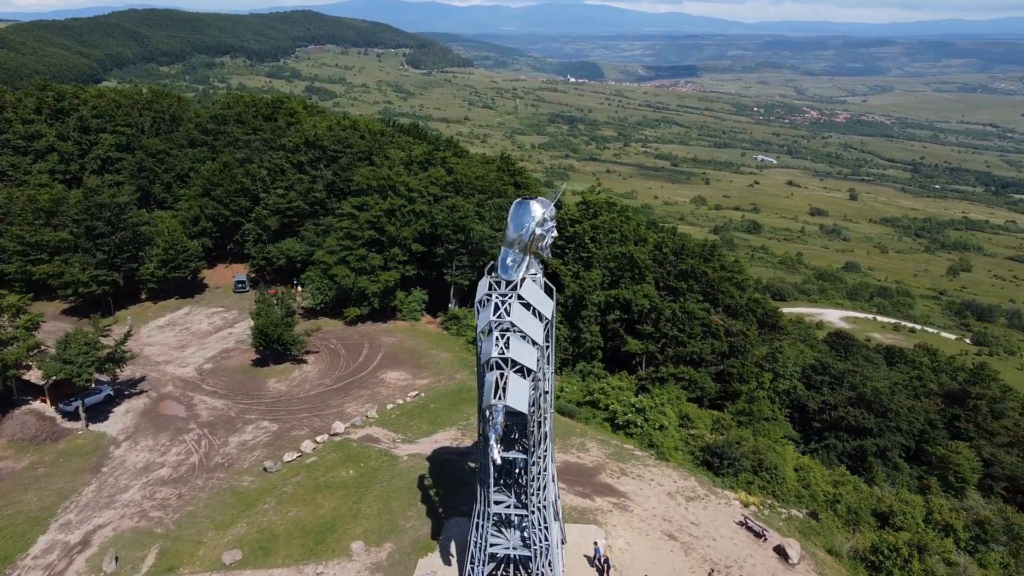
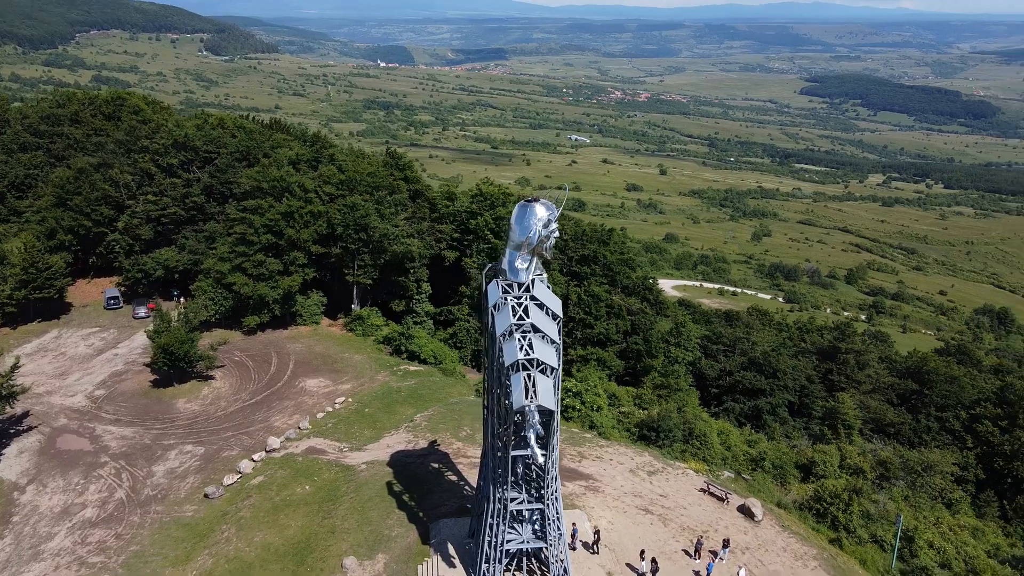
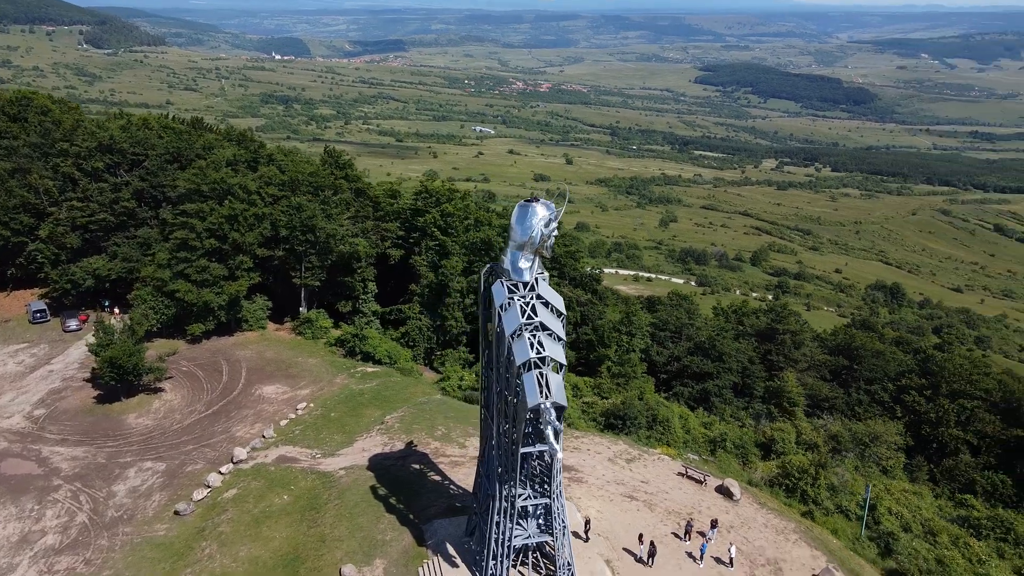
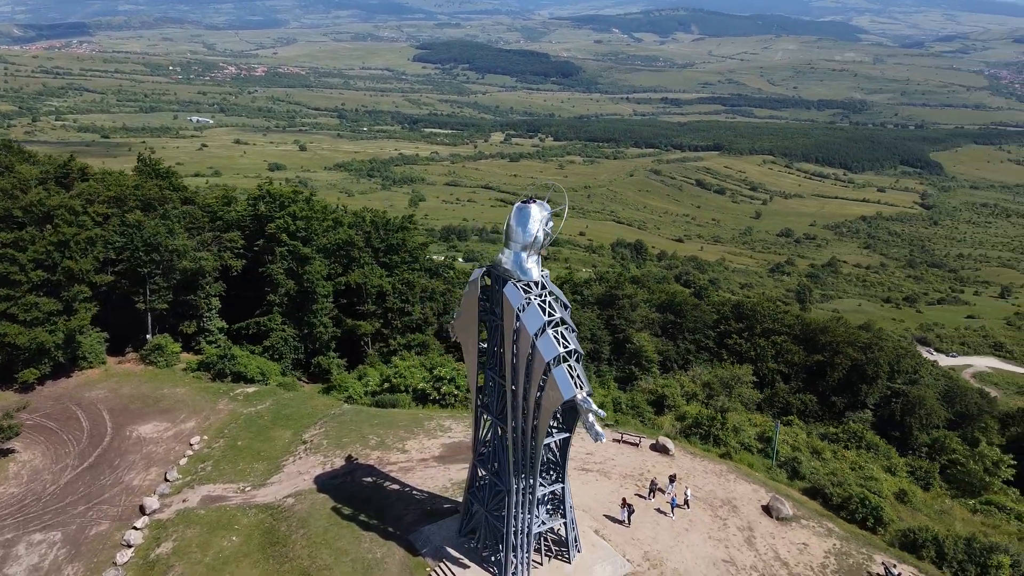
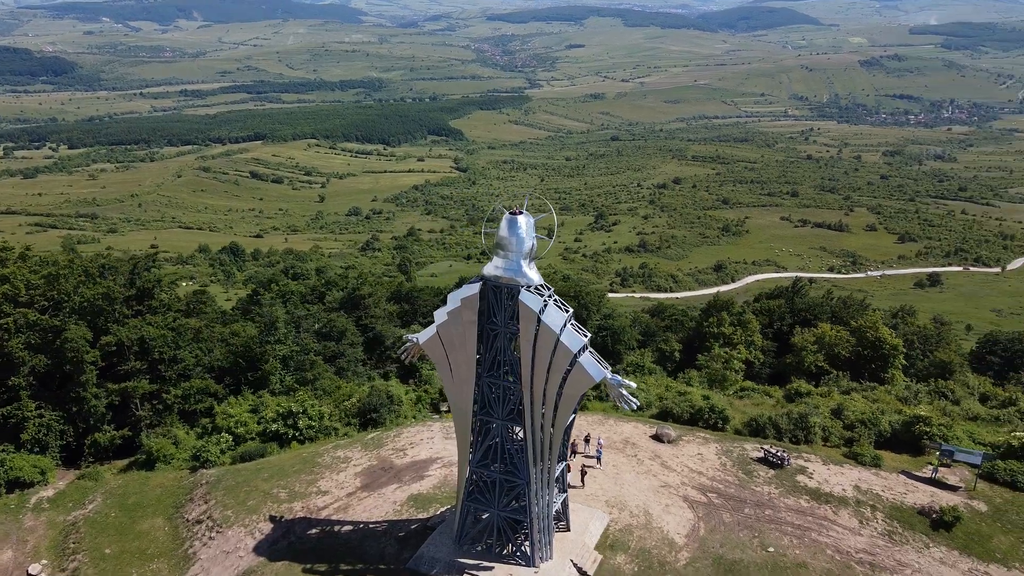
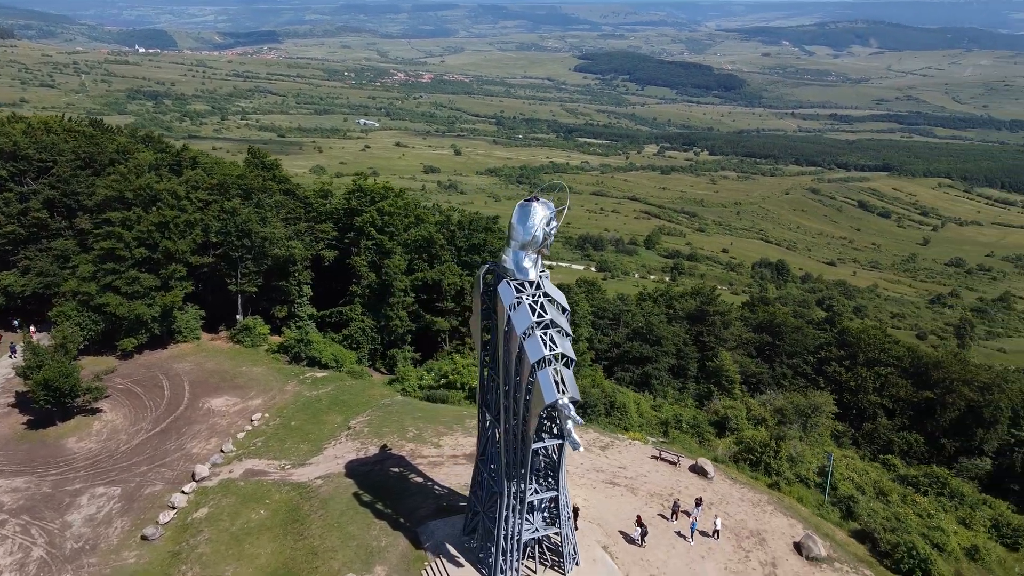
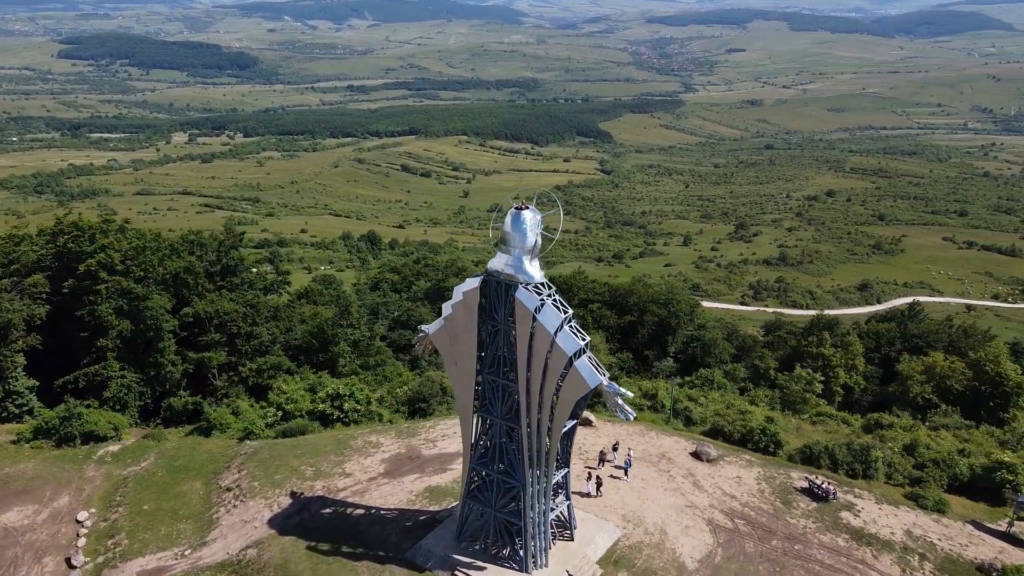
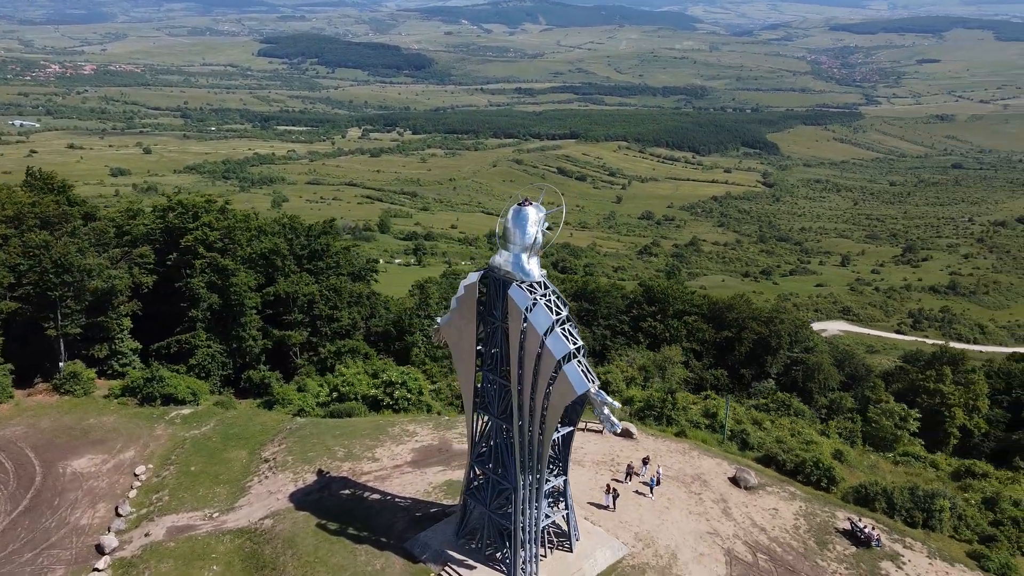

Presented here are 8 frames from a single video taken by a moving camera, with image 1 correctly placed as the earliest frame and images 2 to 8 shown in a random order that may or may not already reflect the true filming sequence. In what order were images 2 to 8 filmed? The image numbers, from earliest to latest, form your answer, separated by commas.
2, 3, 6, 4, 8, 7, 5
